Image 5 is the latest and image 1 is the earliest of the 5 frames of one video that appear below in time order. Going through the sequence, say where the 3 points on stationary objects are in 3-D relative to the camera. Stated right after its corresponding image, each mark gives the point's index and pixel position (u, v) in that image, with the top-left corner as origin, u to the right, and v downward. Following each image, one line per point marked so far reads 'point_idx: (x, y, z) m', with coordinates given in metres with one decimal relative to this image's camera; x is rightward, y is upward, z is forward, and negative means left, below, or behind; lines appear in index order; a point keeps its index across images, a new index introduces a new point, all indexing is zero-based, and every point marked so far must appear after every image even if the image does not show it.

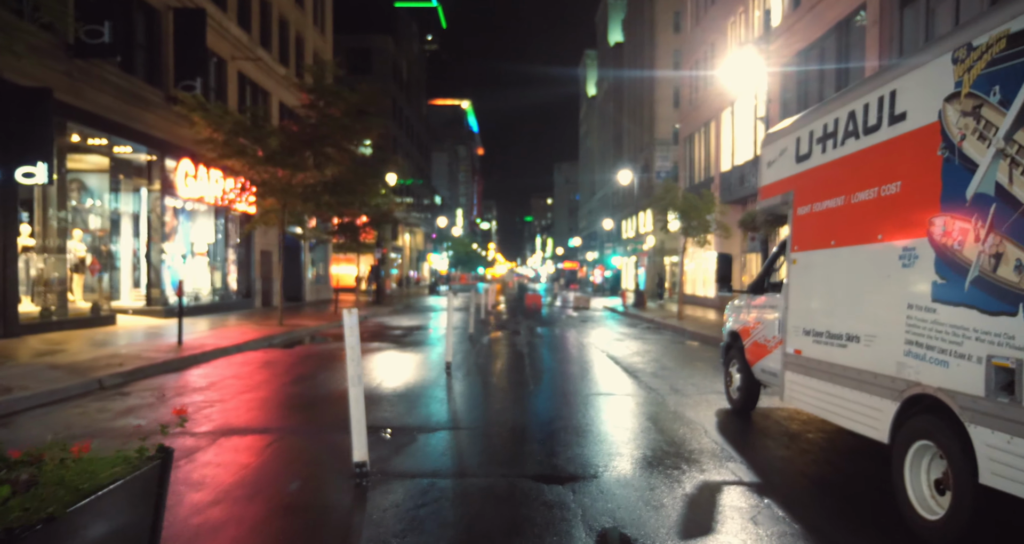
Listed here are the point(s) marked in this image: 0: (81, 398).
0: (-5.1, -1.5, +10.1) m
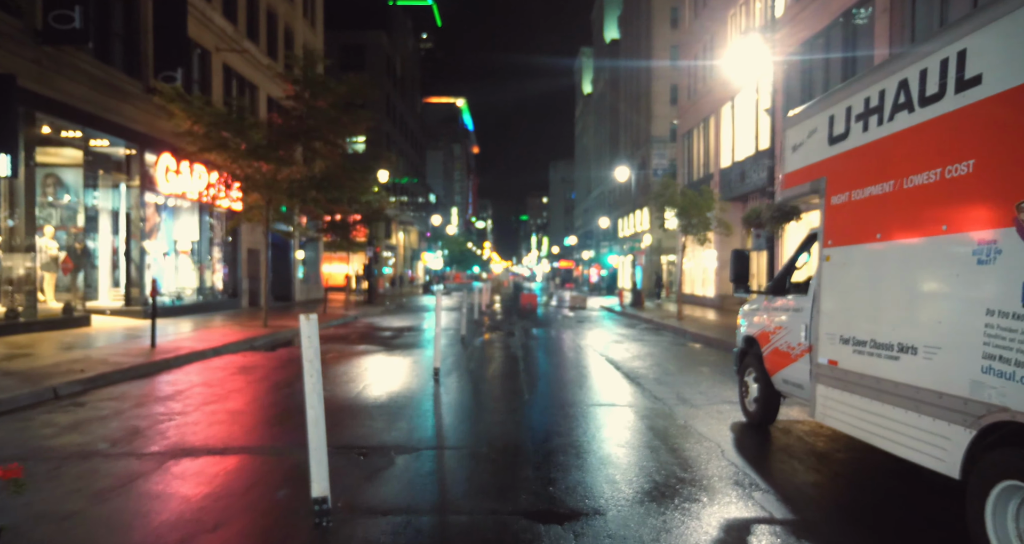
0: (-5.1, -1.5, +9.2) m
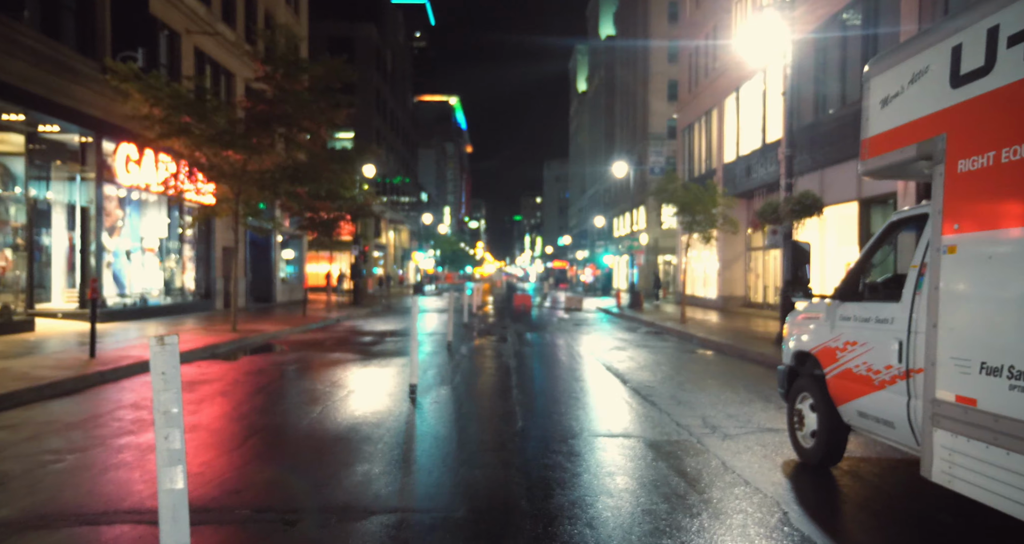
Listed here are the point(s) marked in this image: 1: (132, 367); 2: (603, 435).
0: (-5.2, -1.4, +7.3) m
1: (-5.7, -1.4, +13.0) m
2: (+0.9, -1.5, +7.9) m
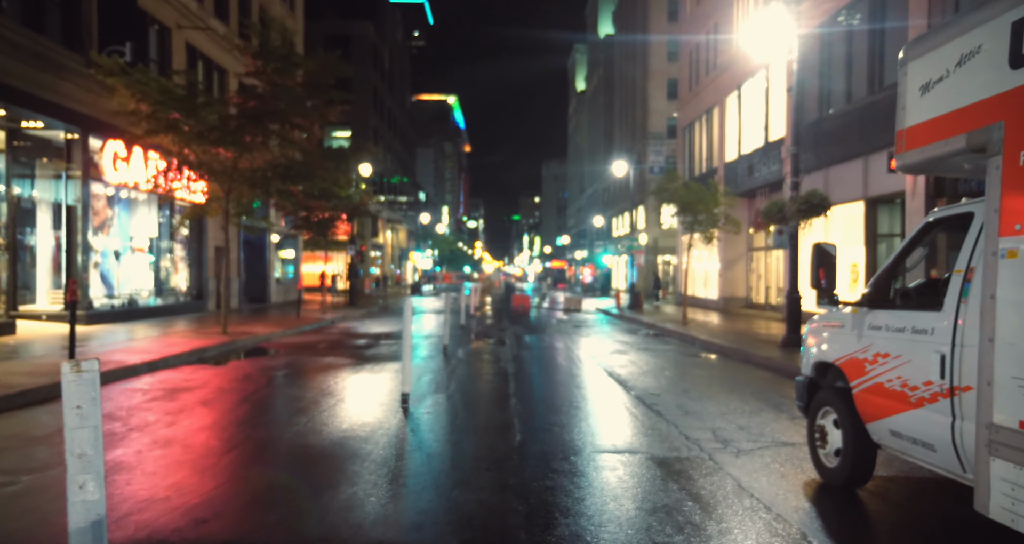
0: (-5.2, -1.5, +6.7) m
1: (-5.8, -1.4, +12.4) m
2: (+0.8, -1.5, +7.4) m
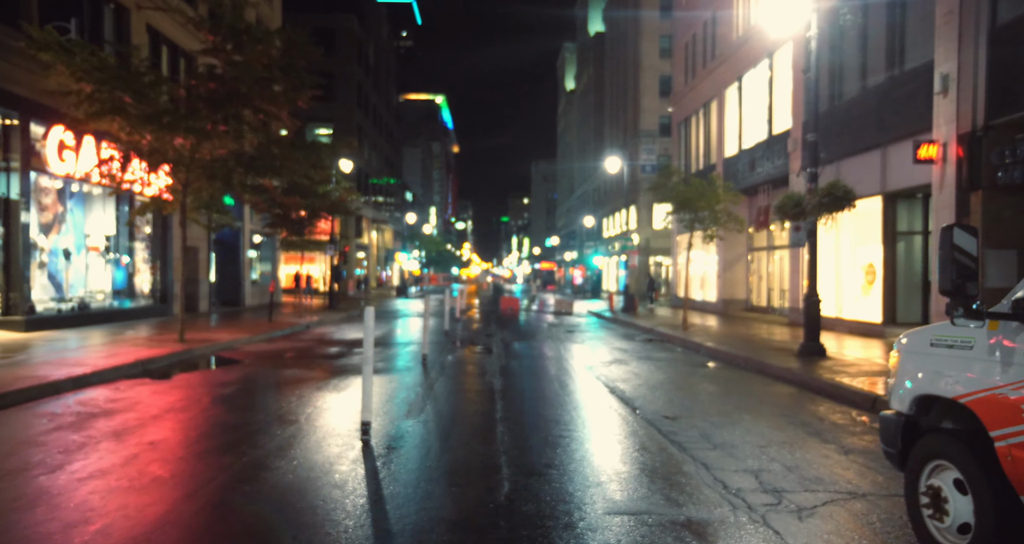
0: (-5.3, -1.5, +4.9) m
1: (-5.9, -1.5, +10.5) m
2: (+0.7, -1.5, +5.6) m
